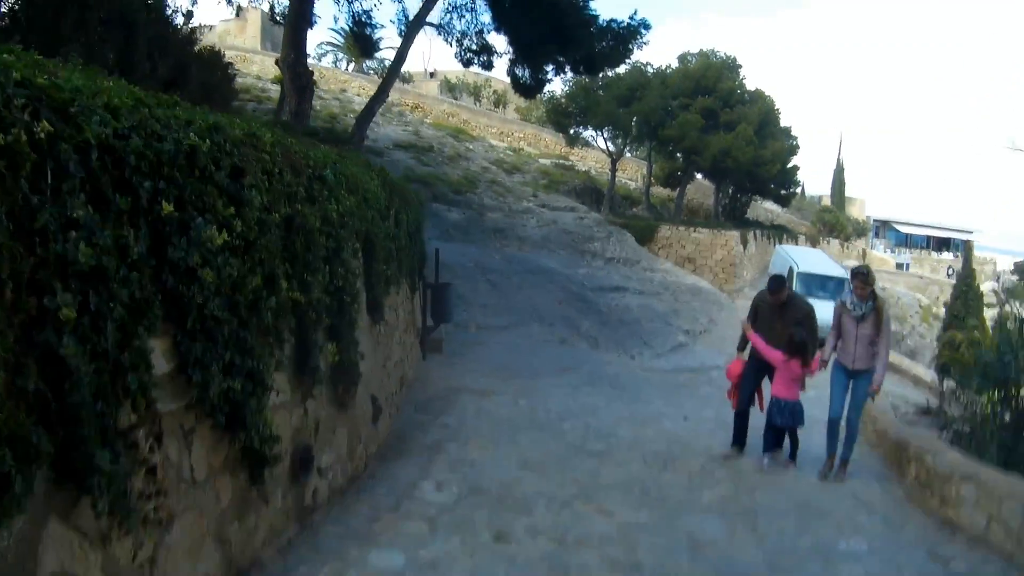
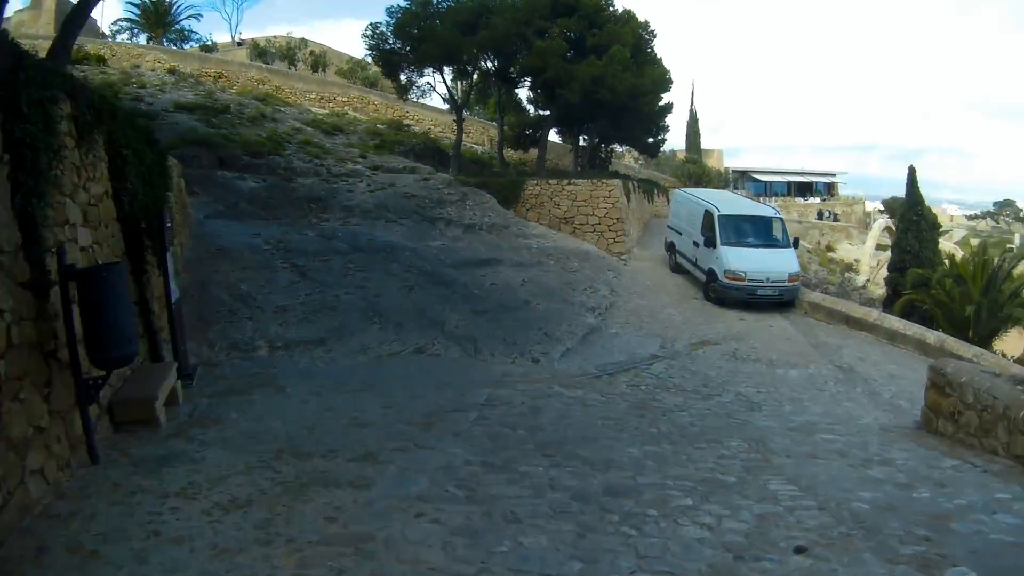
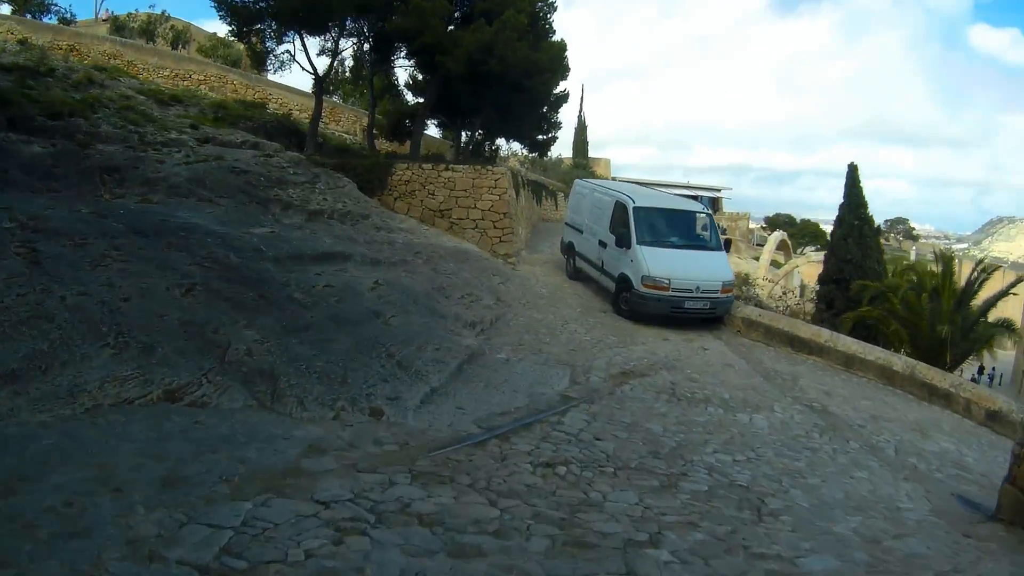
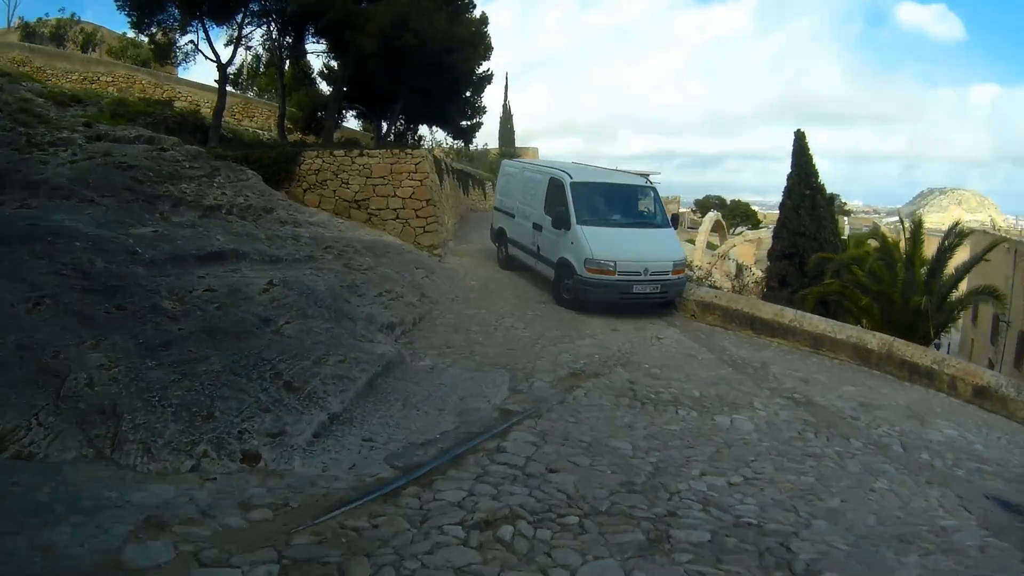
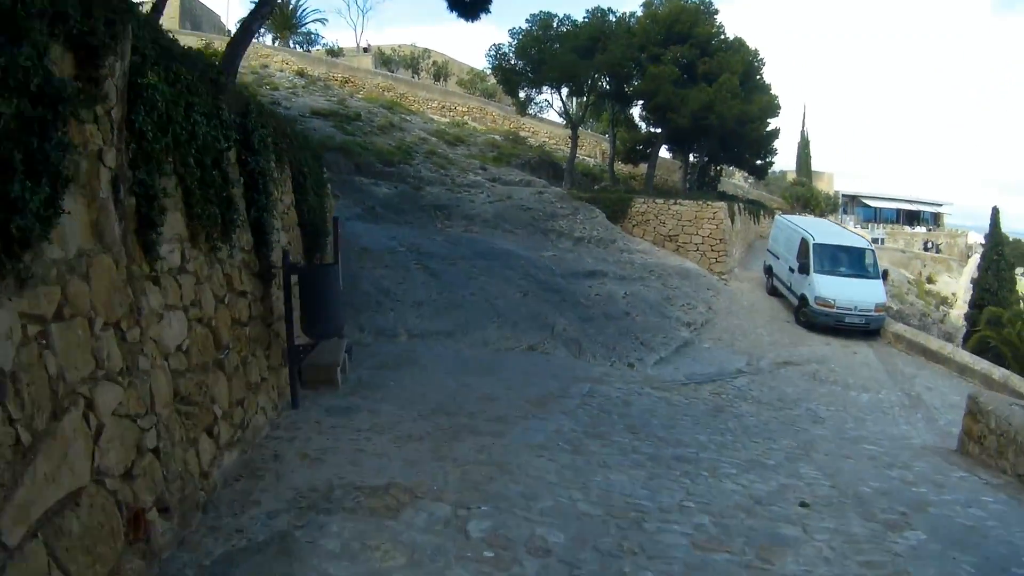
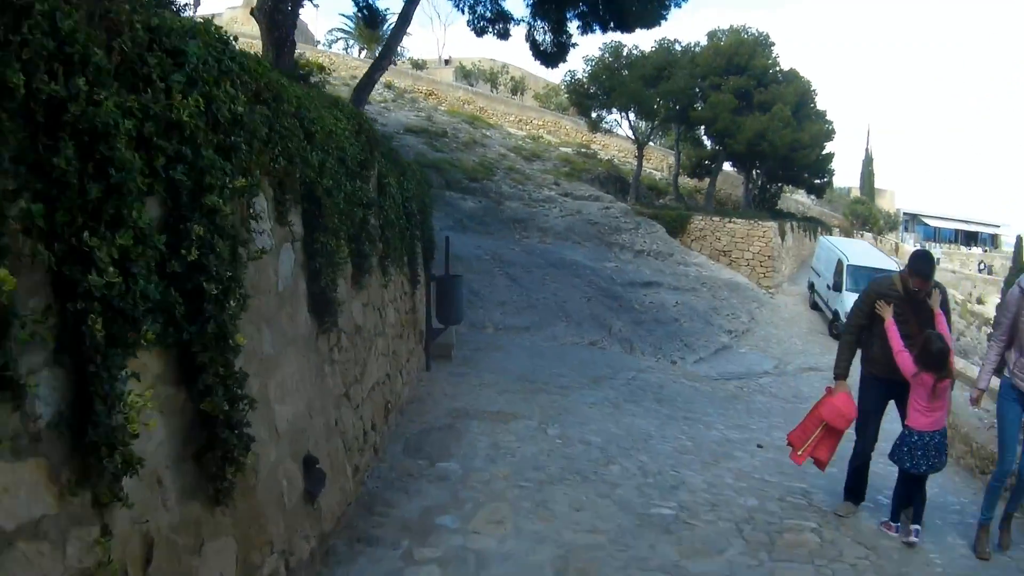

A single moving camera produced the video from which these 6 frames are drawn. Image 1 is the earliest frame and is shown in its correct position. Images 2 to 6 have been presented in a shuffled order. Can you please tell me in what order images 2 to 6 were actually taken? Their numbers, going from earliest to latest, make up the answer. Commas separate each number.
6, 5, 2, 3, 4
